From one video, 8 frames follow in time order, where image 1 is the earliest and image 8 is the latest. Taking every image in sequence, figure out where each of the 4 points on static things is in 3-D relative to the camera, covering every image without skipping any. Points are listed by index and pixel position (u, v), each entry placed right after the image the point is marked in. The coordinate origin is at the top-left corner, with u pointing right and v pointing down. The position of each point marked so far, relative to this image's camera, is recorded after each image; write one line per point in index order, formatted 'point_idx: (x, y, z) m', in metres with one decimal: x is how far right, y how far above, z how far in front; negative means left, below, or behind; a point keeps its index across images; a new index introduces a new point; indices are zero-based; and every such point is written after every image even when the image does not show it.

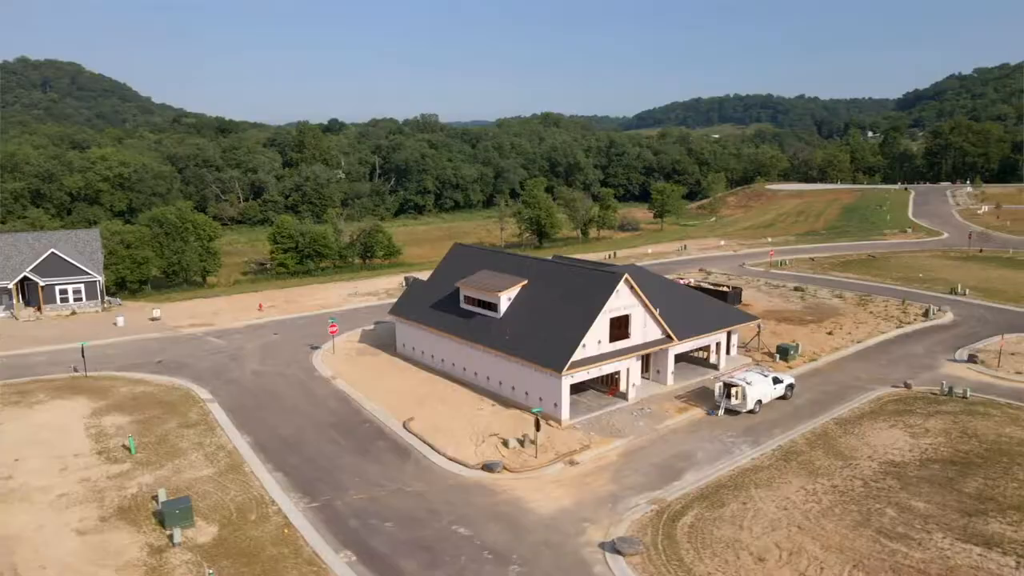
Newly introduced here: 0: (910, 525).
0: (+10.3, -6.2, +19.0) m
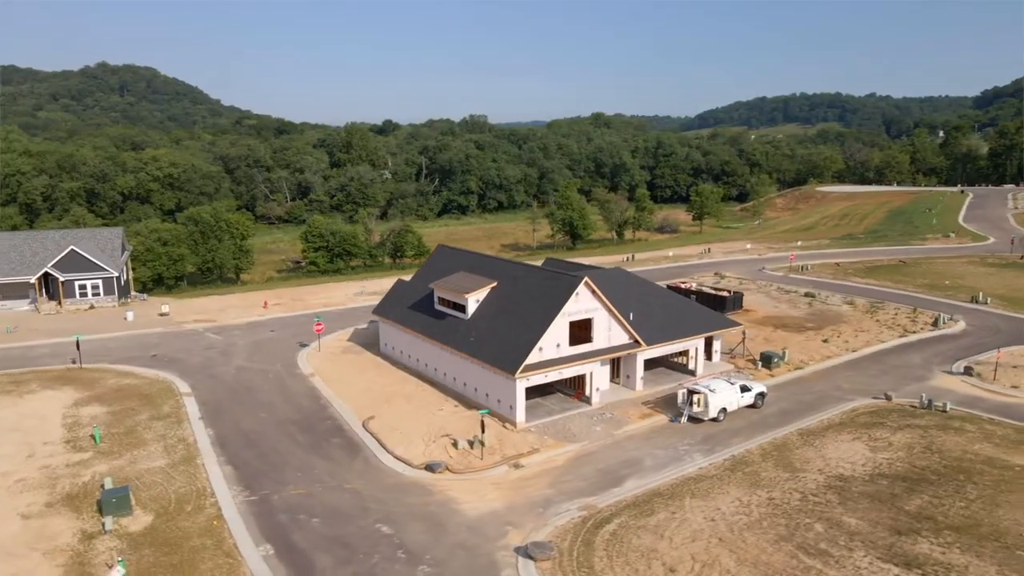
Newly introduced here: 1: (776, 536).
0: (+8.0, -6.4, +18.4) m
1: (+6.7, -6.4, +18.8) m
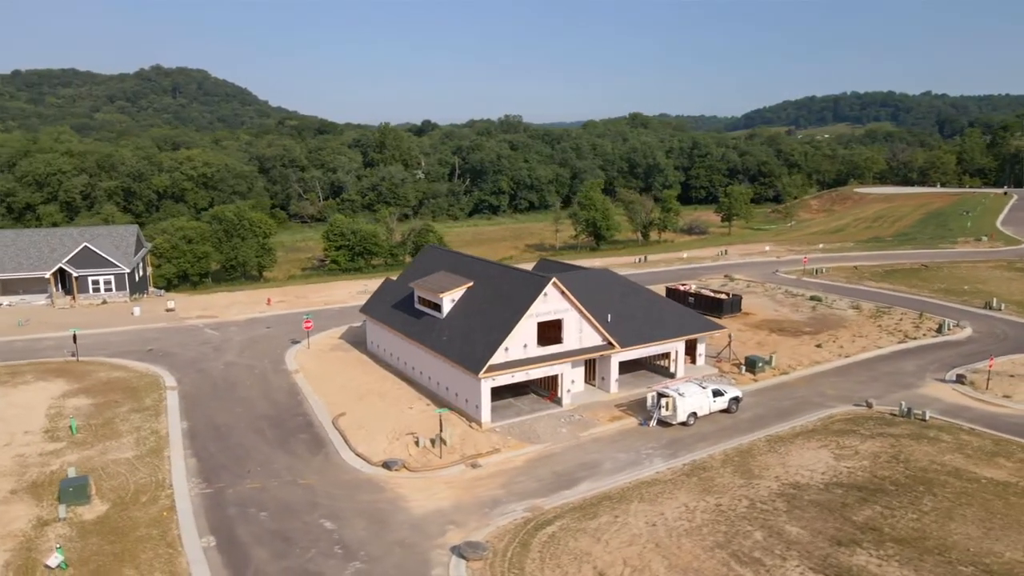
0: (+6.3, -6.5, +18.0) m
1: (+5.0, -6.5, +18.5) m
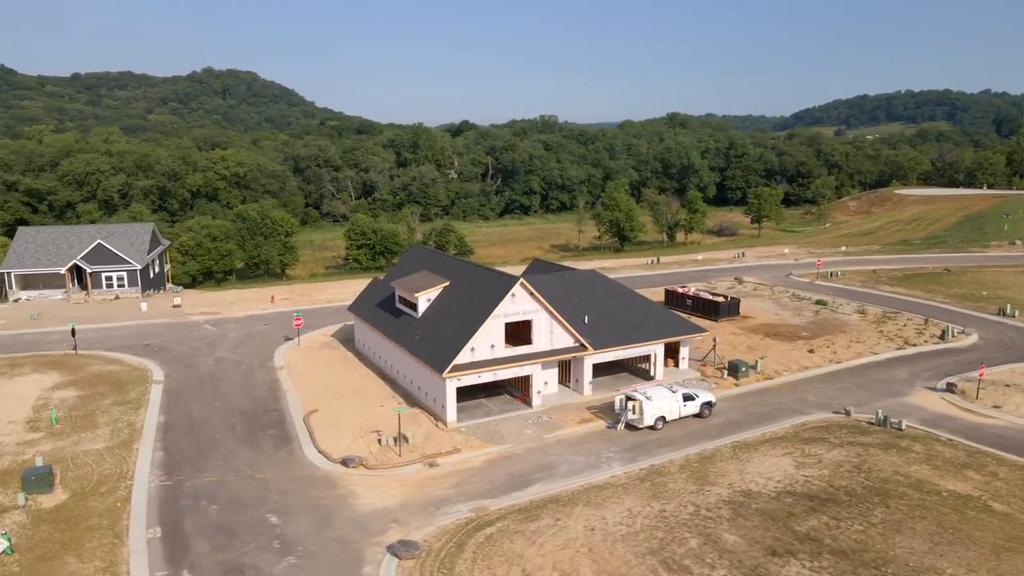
0: (+4.5, -6.5, +17.6) m
1: (+3.3, -6.5, +18.2) m
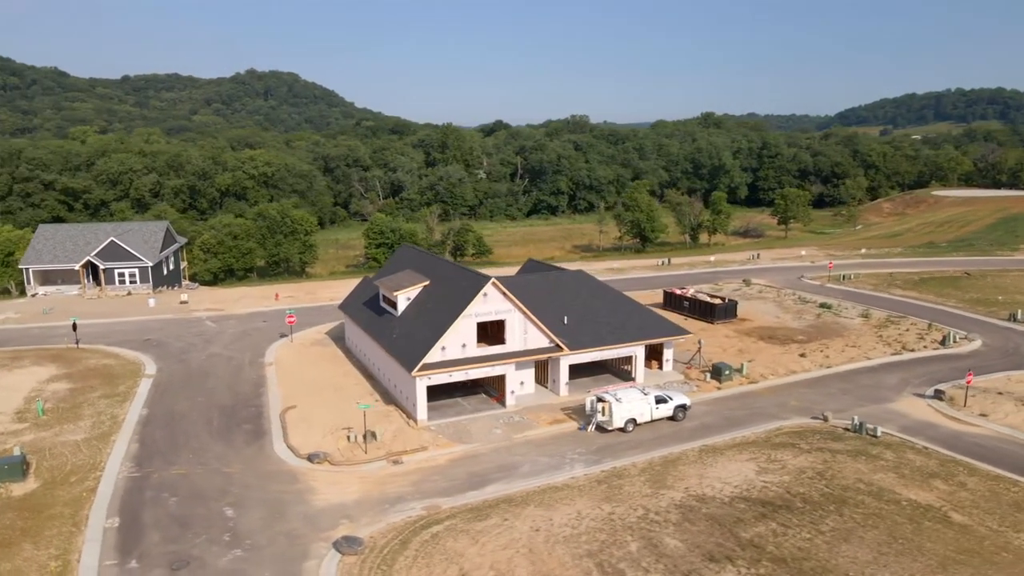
0: (+3.0, -6.6, +17.5) m
1: (+1.7, -6.5, +18.1) m
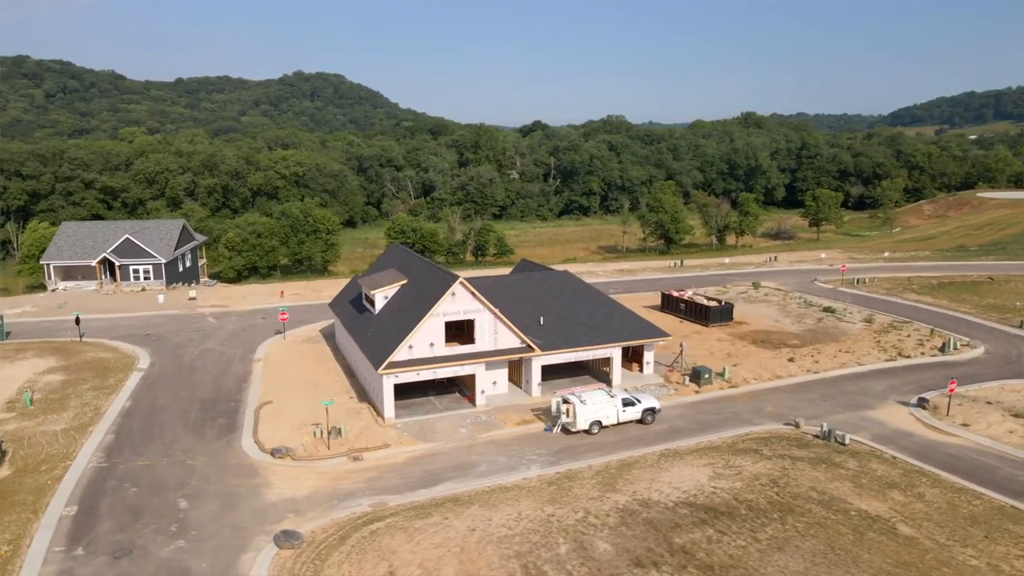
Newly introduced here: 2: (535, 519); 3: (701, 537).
0: (+1.2, -6.6, +17.4) m
1: (0.0, -6.5, +18.1) m
2: (+0.6, -6.2, +19.7) m
3: (+4.7, -6.2, +18.3) m
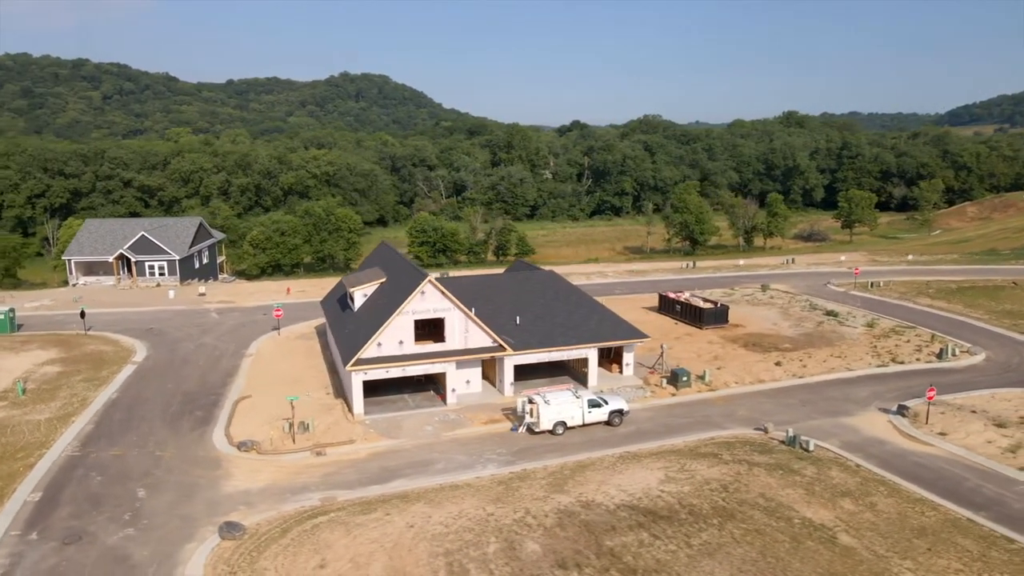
0: (-0.6, -6.6, +17.4) m
1: (-1.7, -6.5, +18.2) m
2: (-1.0, -6.2, +19.7) m
3: (+3.0, -6.3, +18.2) m
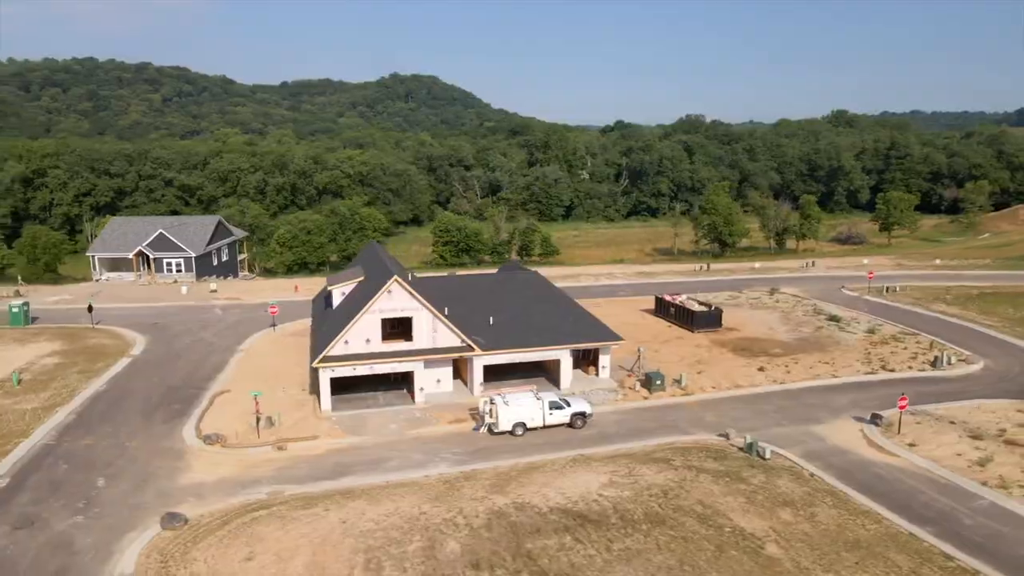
0: (-2.6, -6.5, +17.5) m
1: (-3.7, -6.5, +18.4) m
2: (-2.9, -6.2, +19.9) m
3: (+1.0, -6.3, +18.0) m
